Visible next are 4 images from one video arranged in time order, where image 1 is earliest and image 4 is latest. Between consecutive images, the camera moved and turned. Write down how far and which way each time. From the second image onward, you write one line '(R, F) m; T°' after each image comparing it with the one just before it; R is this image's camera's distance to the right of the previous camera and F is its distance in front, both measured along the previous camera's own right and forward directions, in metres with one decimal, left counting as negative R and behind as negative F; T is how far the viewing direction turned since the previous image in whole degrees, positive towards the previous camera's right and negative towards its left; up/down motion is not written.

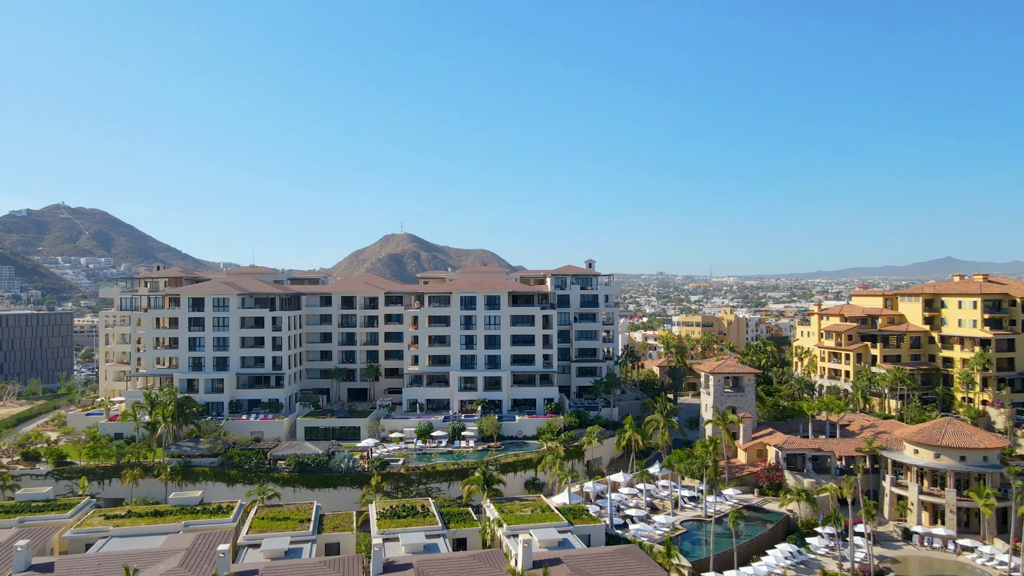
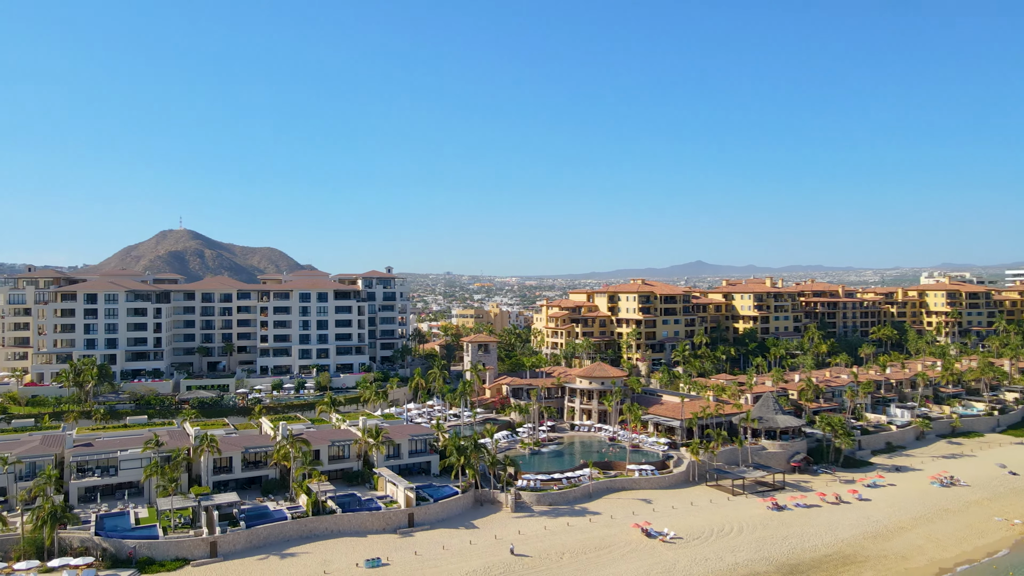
(-4.3, -26.5) m; +16°
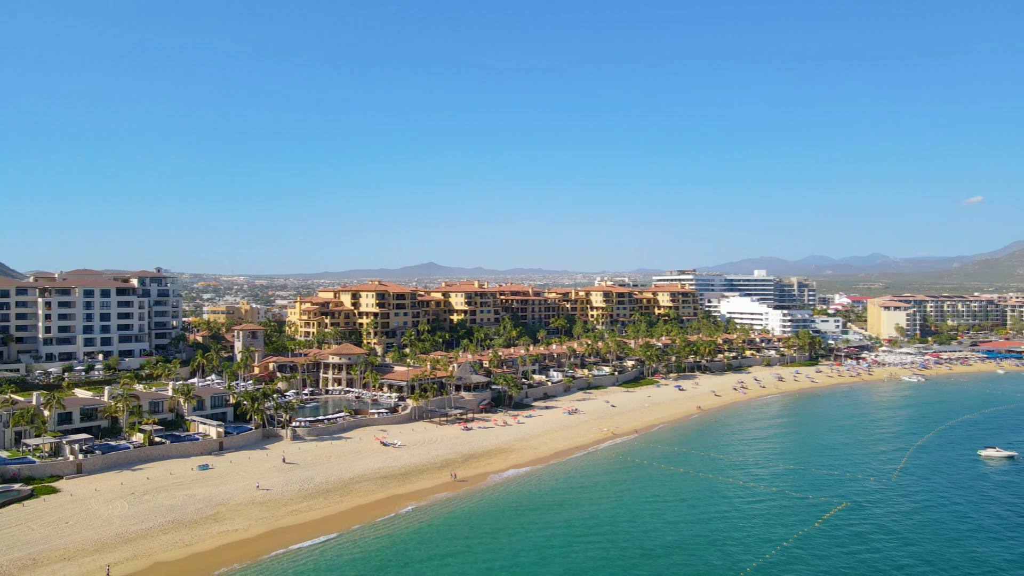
(-5.1, -25.2) m; +21°
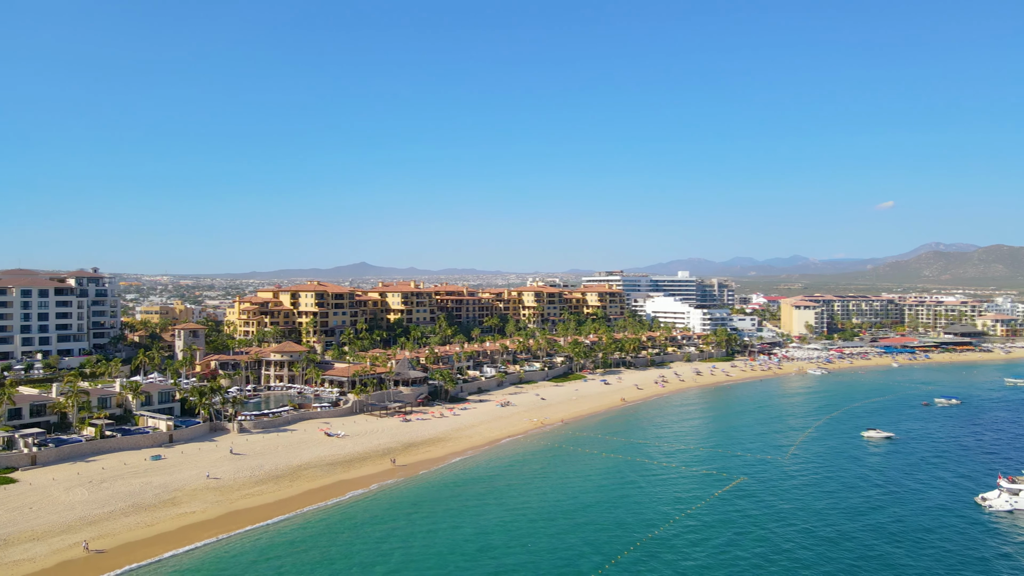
(-0.4, -5.8) m; +5°
